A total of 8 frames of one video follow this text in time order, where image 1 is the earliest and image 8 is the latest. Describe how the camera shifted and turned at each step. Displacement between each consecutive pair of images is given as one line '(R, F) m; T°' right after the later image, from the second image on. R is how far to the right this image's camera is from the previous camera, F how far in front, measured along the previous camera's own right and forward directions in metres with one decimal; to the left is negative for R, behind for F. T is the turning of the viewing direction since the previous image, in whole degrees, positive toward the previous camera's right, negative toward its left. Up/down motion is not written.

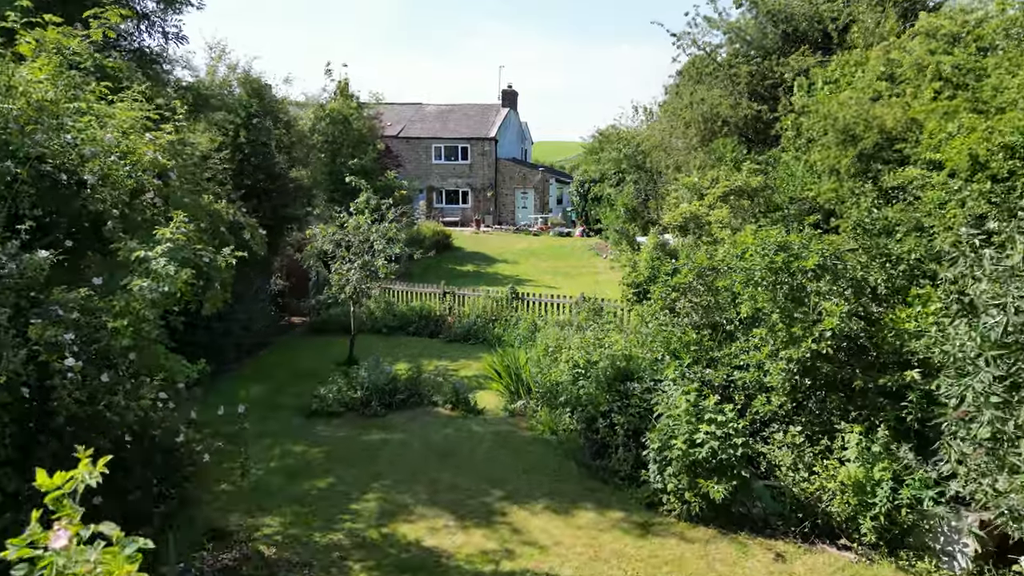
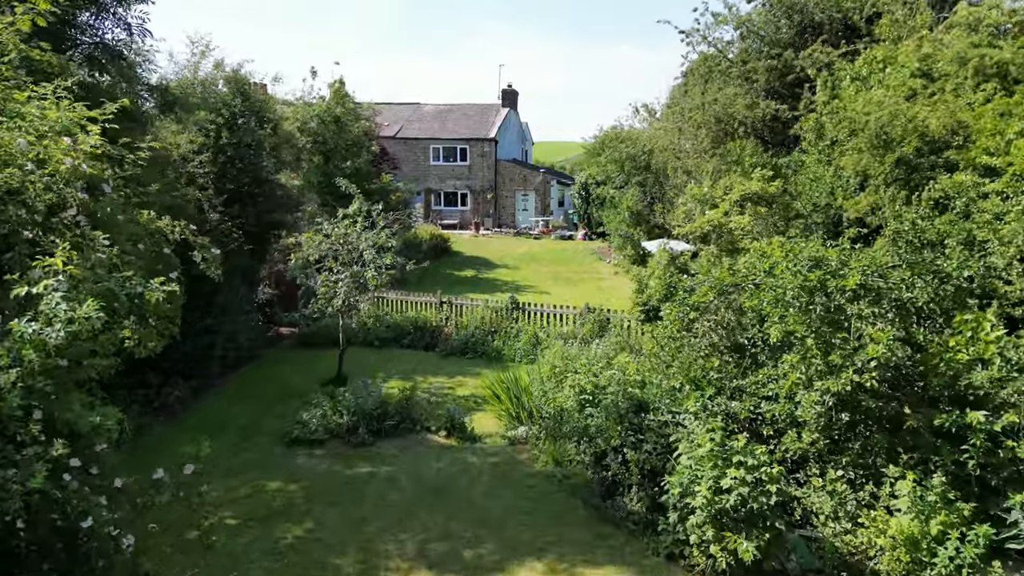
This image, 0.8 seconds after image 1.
(0.0, +0.9) m; 0°
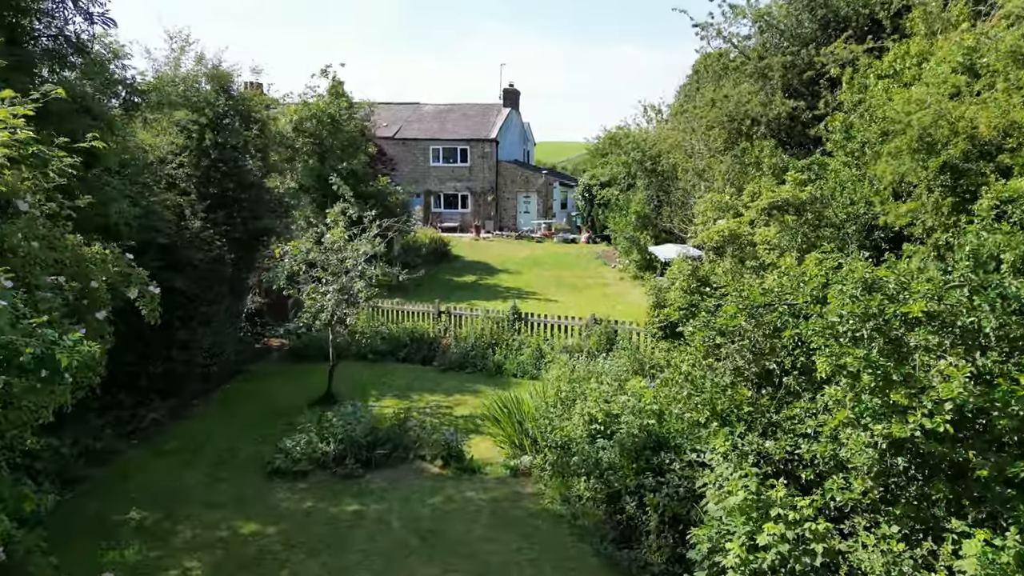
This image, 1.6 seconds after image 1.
(0.0, +0.8) m; 0°
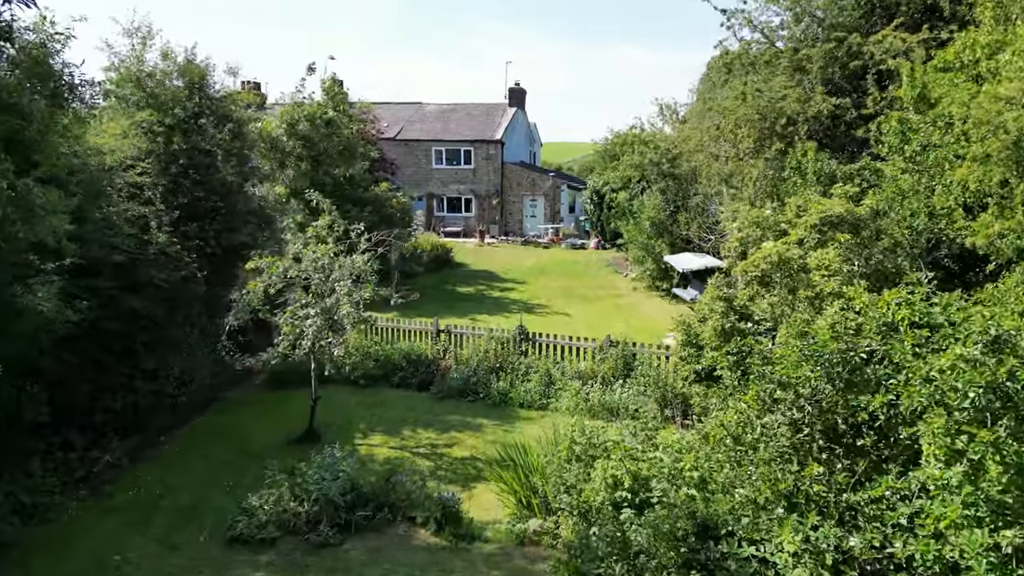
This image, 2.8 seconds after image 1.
(0.0, +1.4) m; 0°
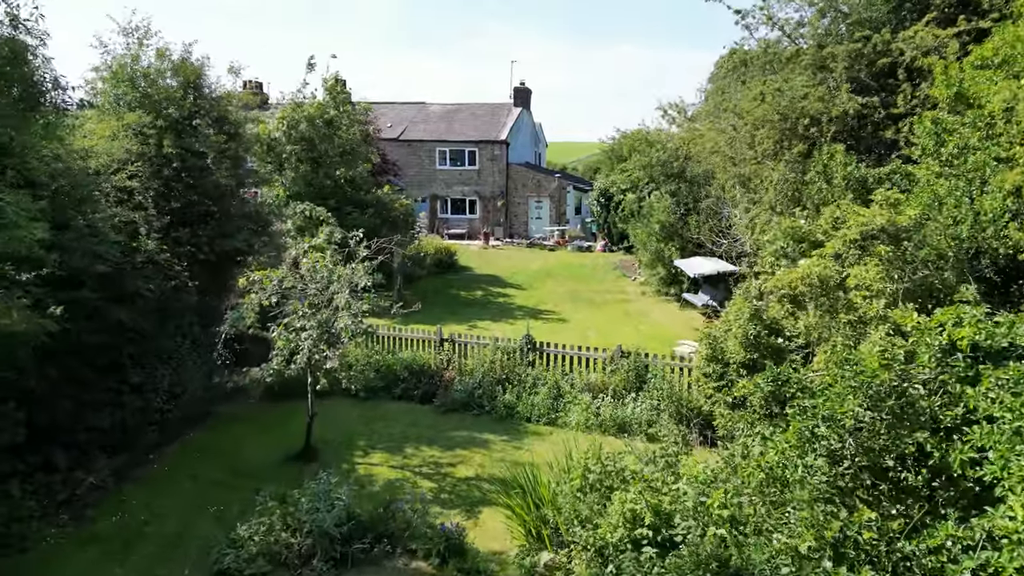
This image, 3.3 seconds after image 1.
(0.0, +0.5) m; 0°
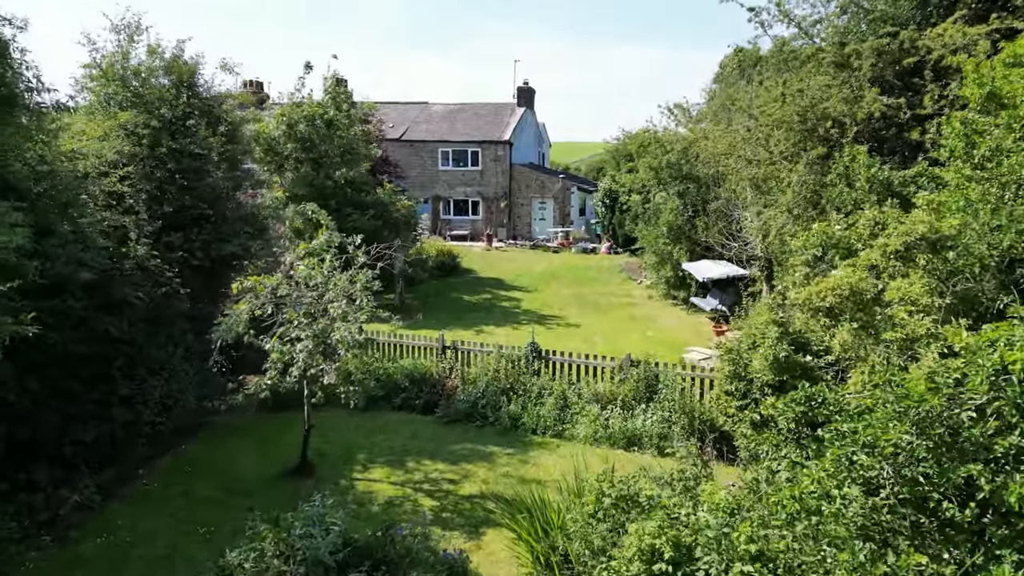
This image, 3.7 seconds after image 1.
(0.0, +0.4) m; 0°
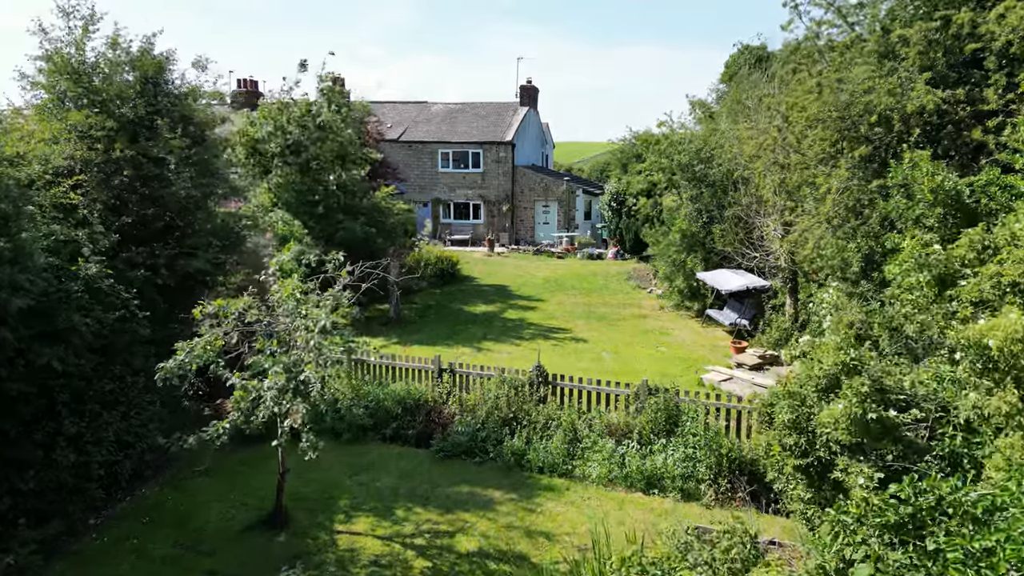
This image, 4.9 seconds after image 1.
(0.0, +1.2) m; 0°
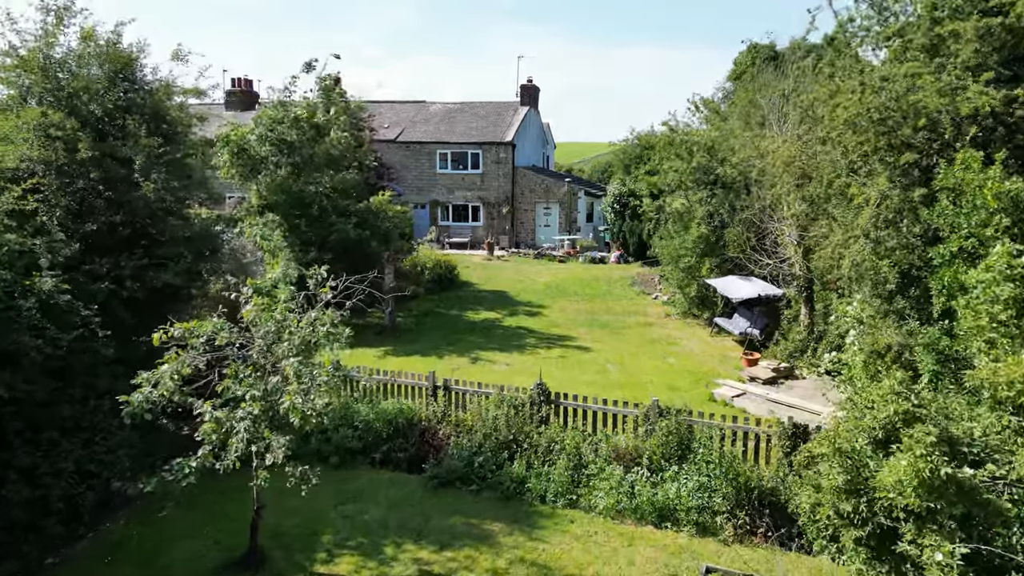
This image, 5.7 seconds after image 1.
(0.0, +0.8) m; 0°
